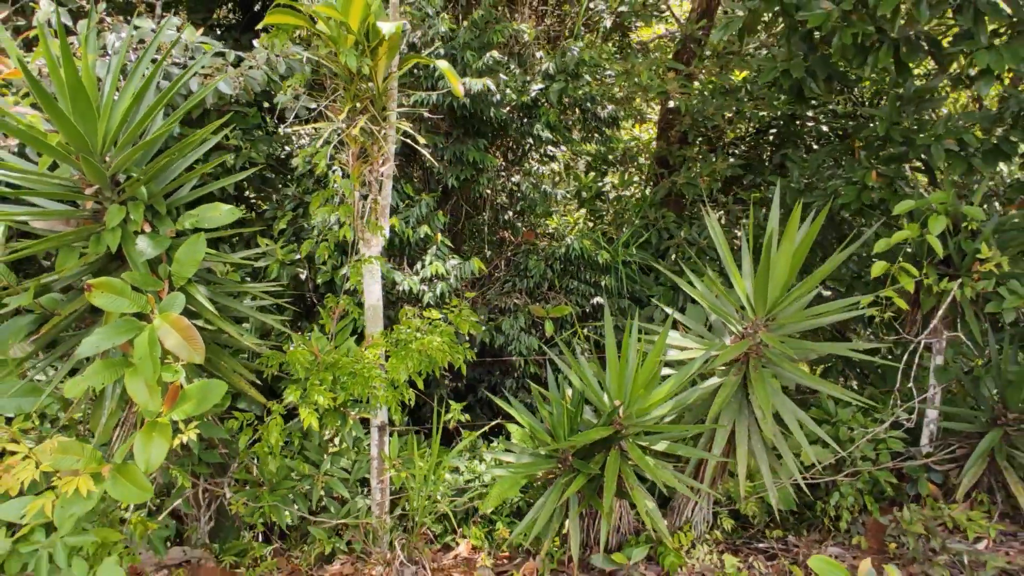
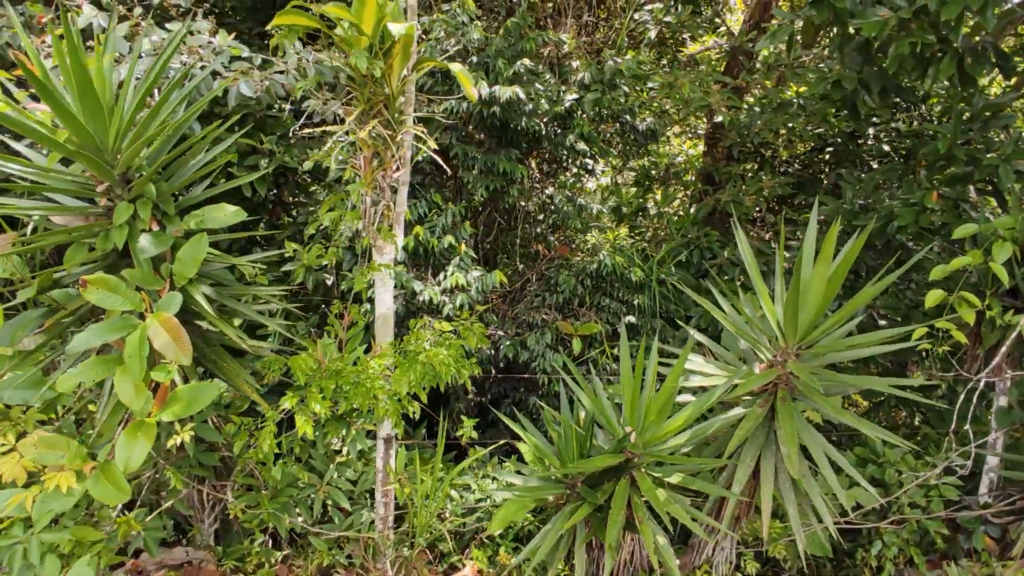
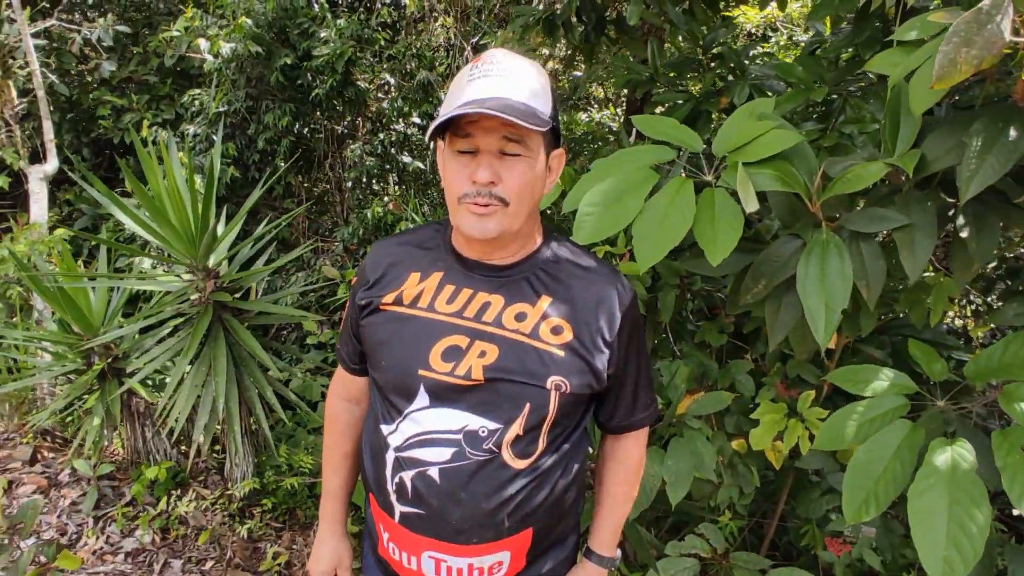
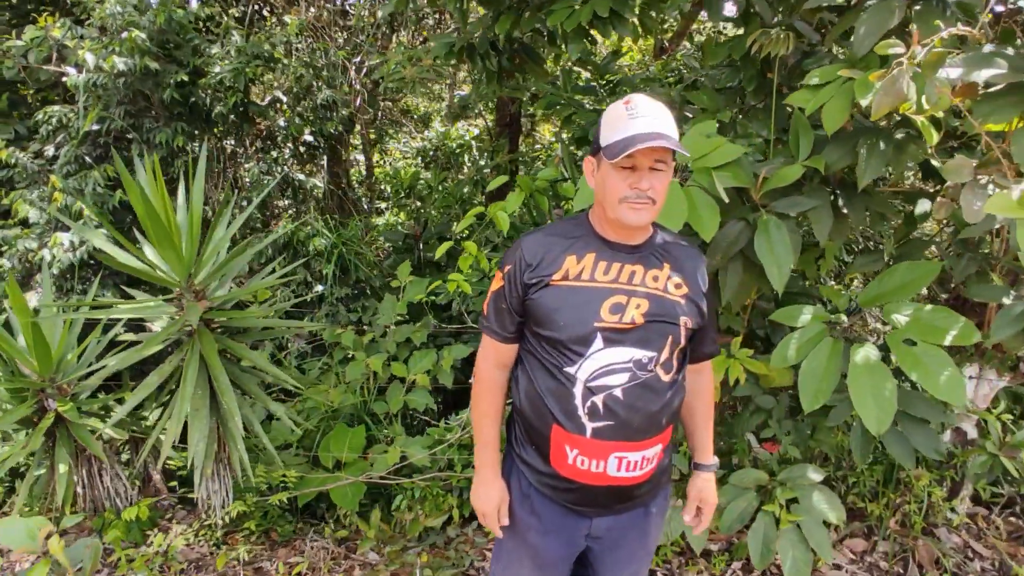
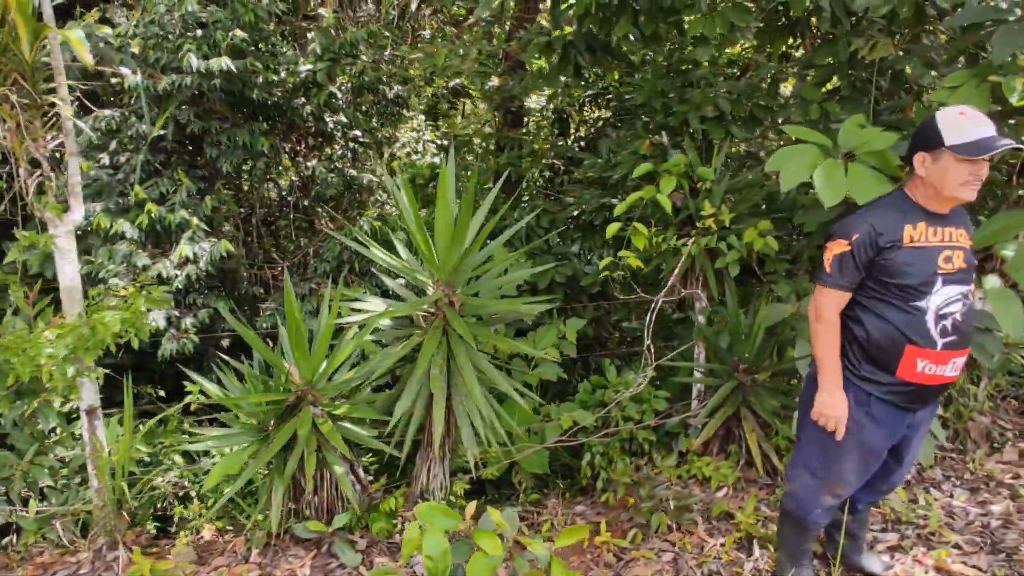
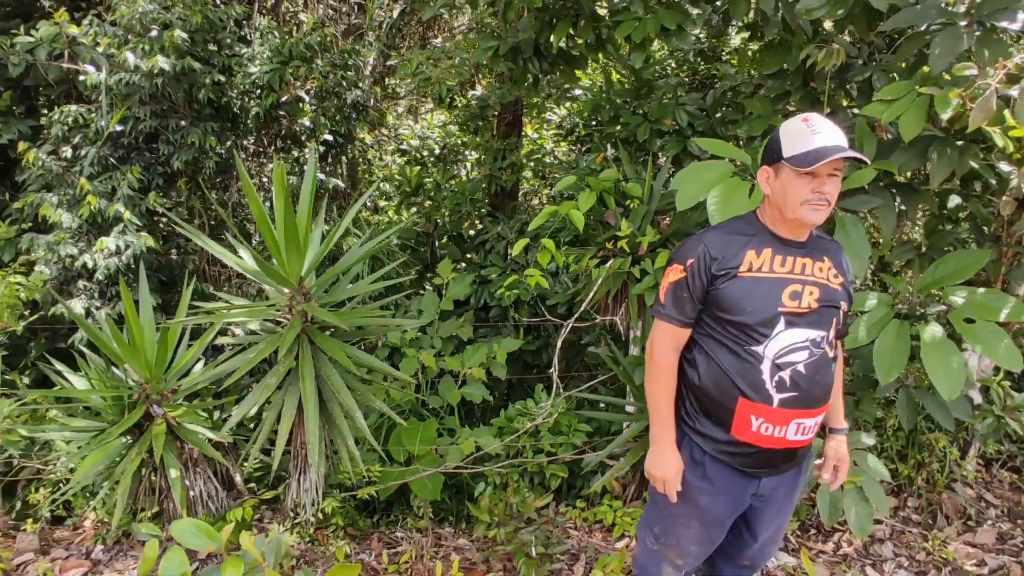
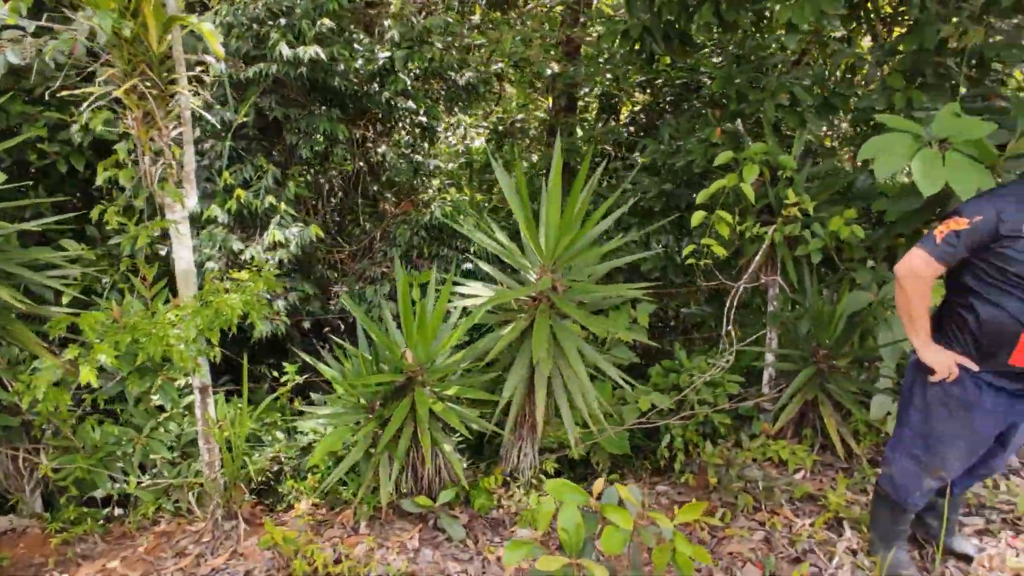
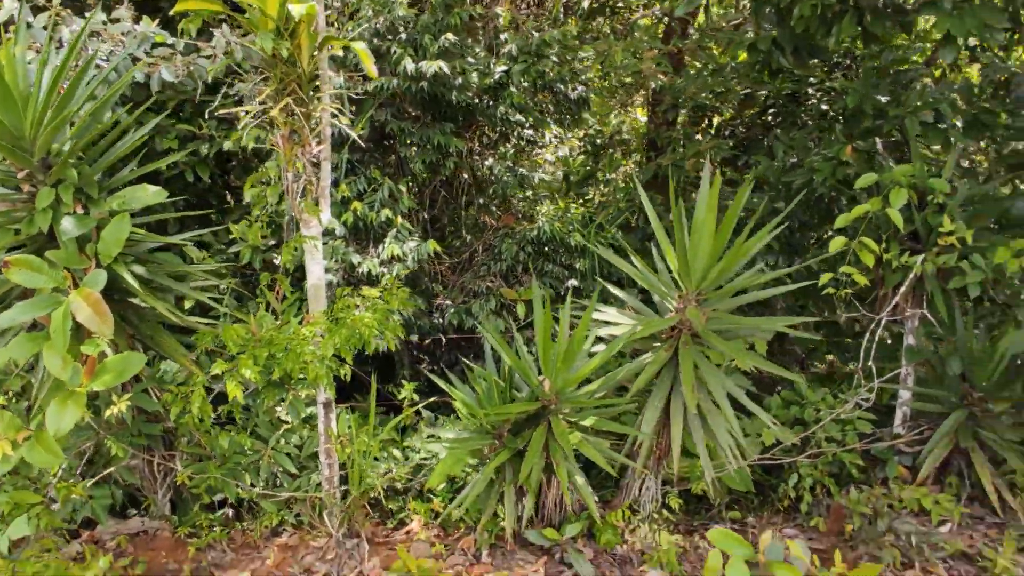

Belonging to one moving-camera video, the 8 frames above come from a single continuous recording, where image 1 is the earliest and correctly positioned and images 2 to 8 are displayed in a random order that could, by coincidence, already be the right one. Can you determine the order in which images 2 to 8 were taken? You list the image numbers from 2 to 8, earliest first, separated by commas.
2, 8, 7, 5, 6, 4, 3
